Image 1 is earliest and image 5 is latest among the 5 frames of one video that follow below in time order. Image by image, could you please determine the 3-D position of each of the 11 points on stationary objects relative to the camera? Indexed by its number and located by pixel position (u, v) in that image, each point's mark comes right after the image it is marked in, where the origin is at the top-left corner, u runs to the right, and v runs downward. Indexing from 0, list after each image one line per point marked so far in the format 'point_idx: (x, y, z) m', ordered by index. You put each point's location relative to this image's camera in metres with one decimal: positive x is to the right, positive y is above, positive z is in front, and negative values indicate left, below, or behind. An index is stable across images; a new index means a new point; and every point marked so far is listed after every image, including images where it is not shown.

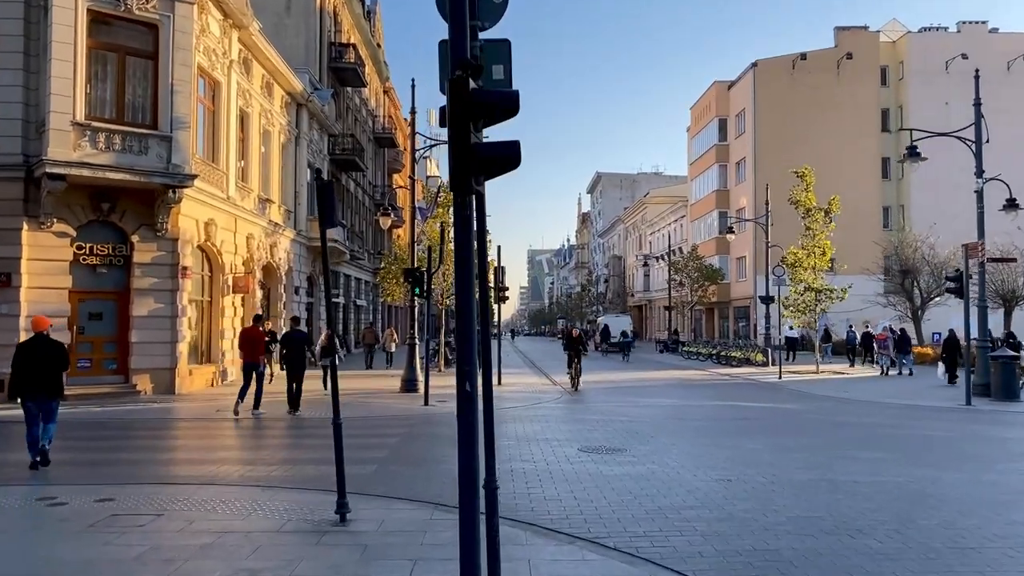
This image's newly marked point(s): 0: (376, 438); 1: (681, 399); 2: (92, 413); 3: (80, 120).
0: (-2.3, -2.6, +12.2) m
1: (+4.7, -3.1, +19.7) m
2: (-9.7, -2.9, +16.3) m
3: (-10.3, +4.0, +17.0) m
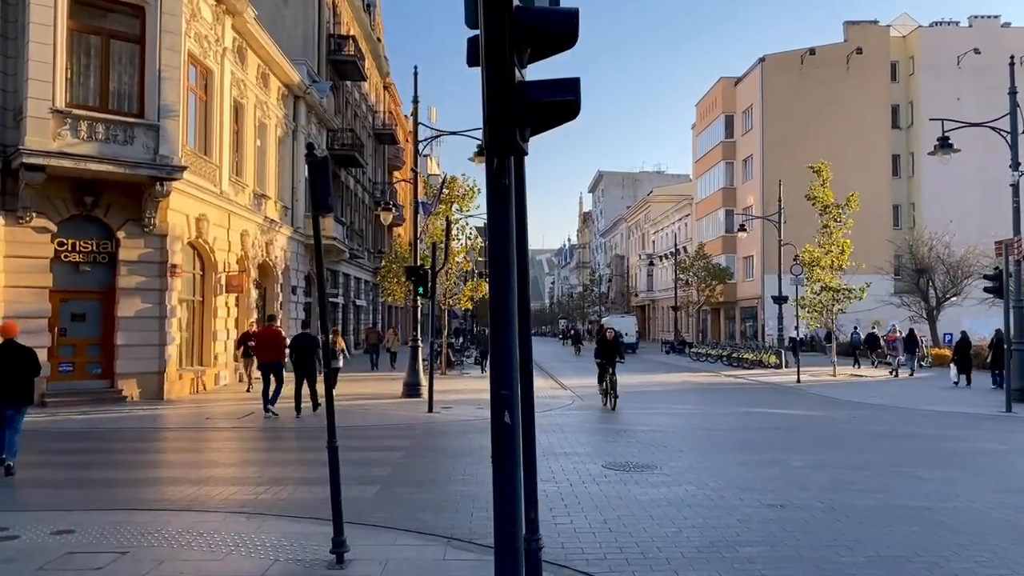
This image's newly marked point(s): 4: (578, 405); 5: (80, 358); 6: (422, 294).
0: (-2.1, -2.6, +11.2) m
1: (+4.9, -3.1, +18.6) m
2: (-9.4, -2.8, +15.2) m
3: (-10.1, +4.0, +15.9) m
4: (+1.6, -3.0, +18.0) m
5: (-10.6, -1.7, +17.4) m
6: (-2.4, -0.2, +18.9) m
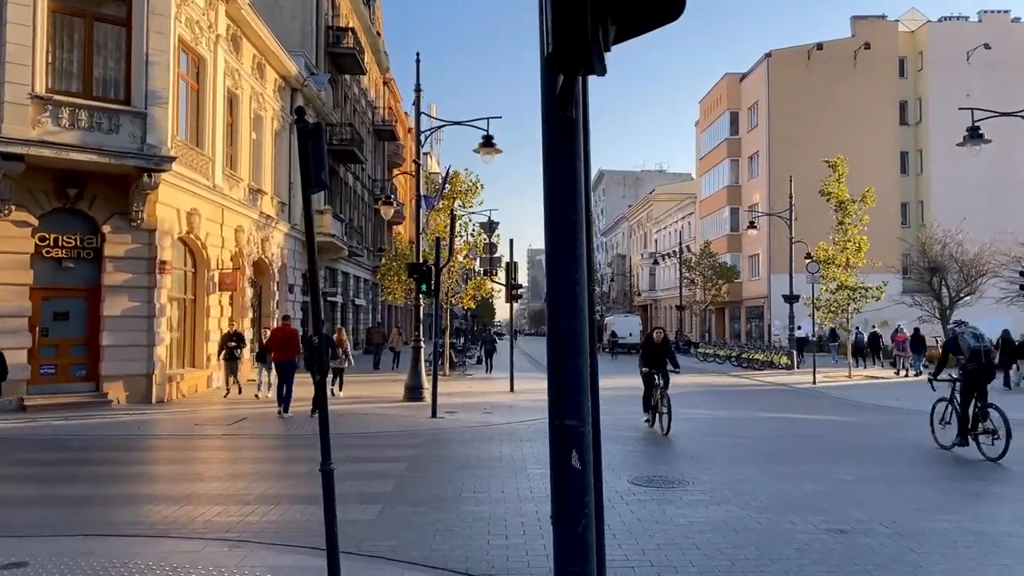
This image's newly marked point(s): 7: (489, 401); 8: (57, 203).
0: (-1.9, -2.5, +10.2) m
1: (+5.1, -3.0, +17.7) m
2: (-9.2, -2.8, +14.2) m
3: (-9.9, +4.1, +14.9) m
4: (+1.8, -2.9, +17.0) m
5: (-10.4, -1.7, +16.5) m
6: (-2.2, -0.1, +17.9) m
7: (-0.6, -2.9, +18.0) m
8: (-10.3, +1.9, +16.2) m
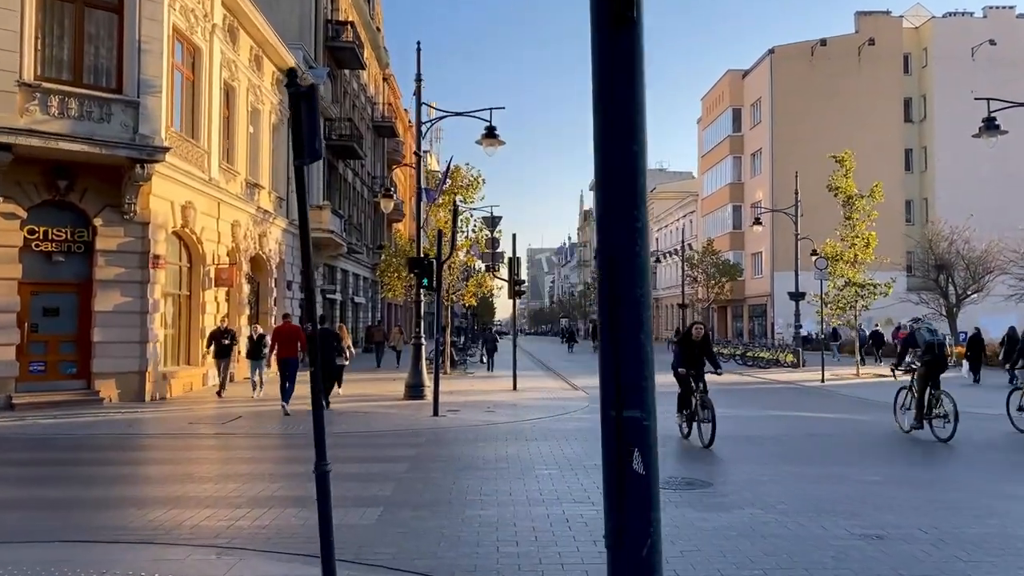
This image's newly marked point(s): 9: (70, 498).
0: (-1.8, -2.4, +9.7) m
1: (+5.2, -2.9, +17.2) m
2: (-9.2, -2.7, +13.7) m
3: (-9.8, +4.2, +14.4) m
4: (+1.9, -2.8, +16.5) m
5: (-10.3, -1.5, +16.0) m
6: (-2.1, 0.0, +17.5) m
7: (-0.5, -2.7, +17.5) m
8: (-10.3, +2.1, +15.7) m
9: (-5.2, -2.5, +8.3) m
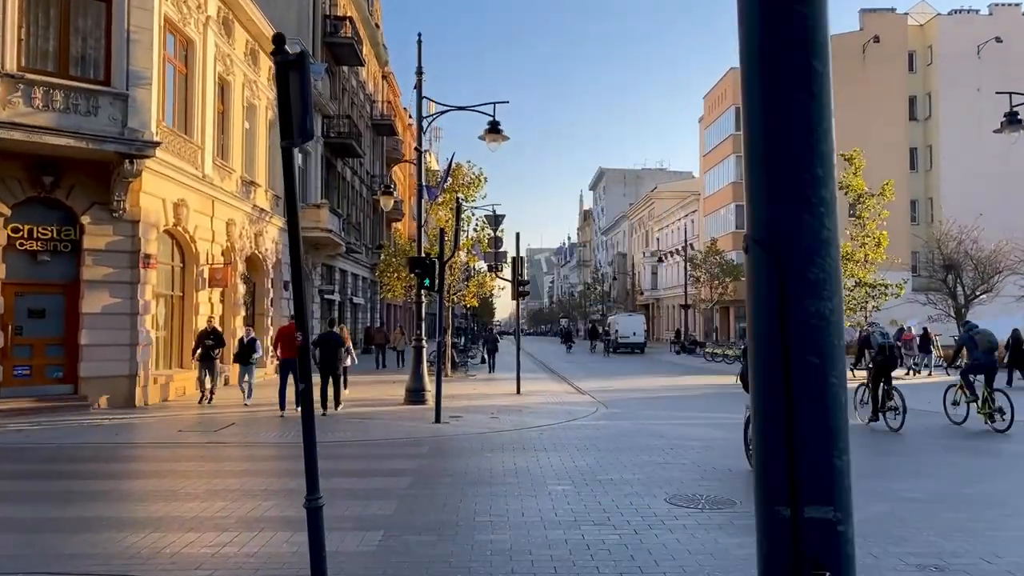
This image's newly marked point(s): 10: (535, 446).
0: (-1.7, -2.4, +9.1) m
1: (+5.3, -2.9, +16.6) m
2: (-9.0, -2.7, +13.1) m
3: (-9.7, +4.2, +13.8) m
4: (+2.0, -2.8, +15.9) m
5: (-10.2, -1.5, +15.3) m
6: (-2.0, 0.0, +16.8) m
7: (-0.4, -2.8, +16.9) m
8: (-10.1, +2.0, +15.0) m
9: (-5.0, -2.5, +7.6) m
10: (+0.4, -2.5, +11.2) m
